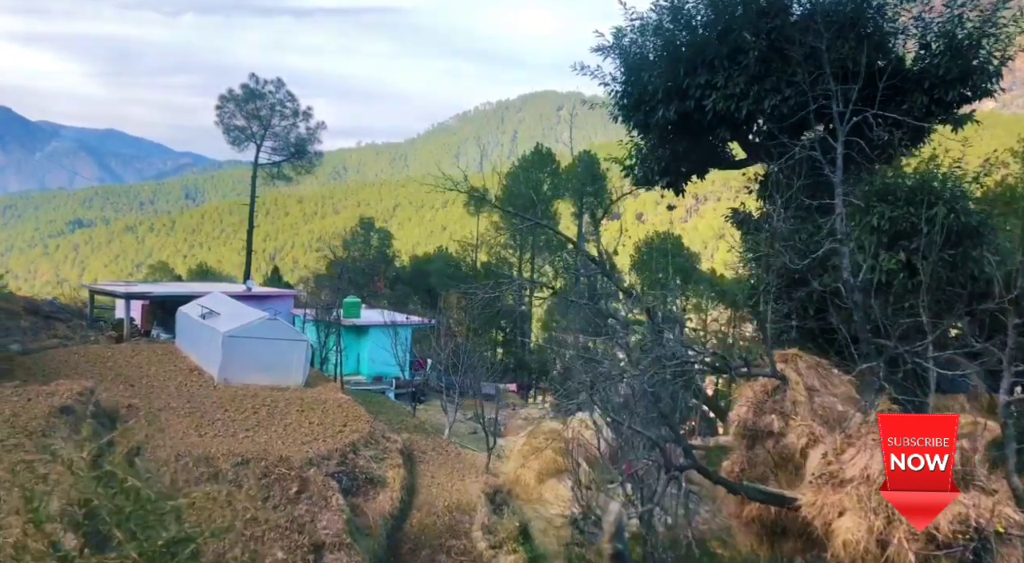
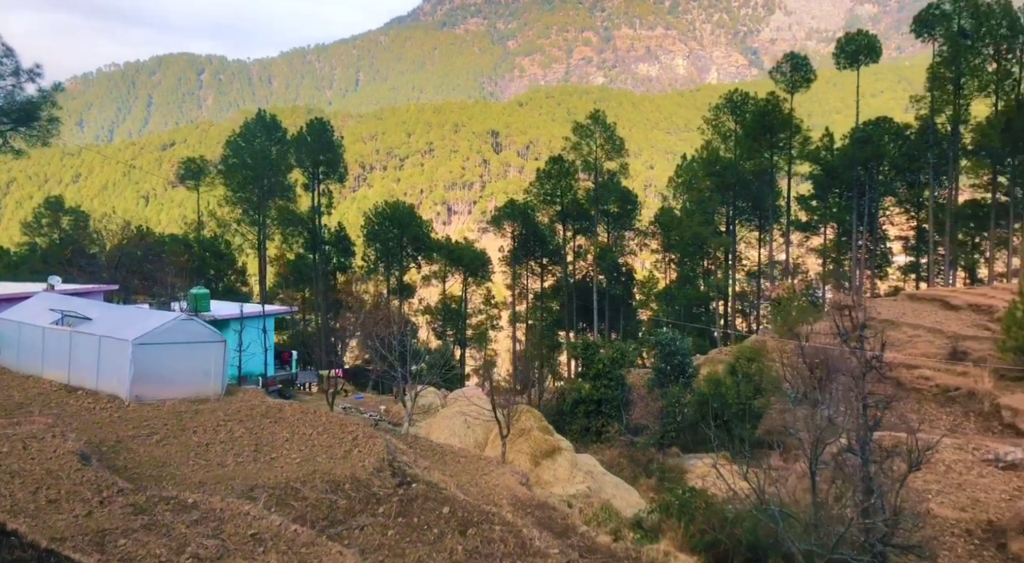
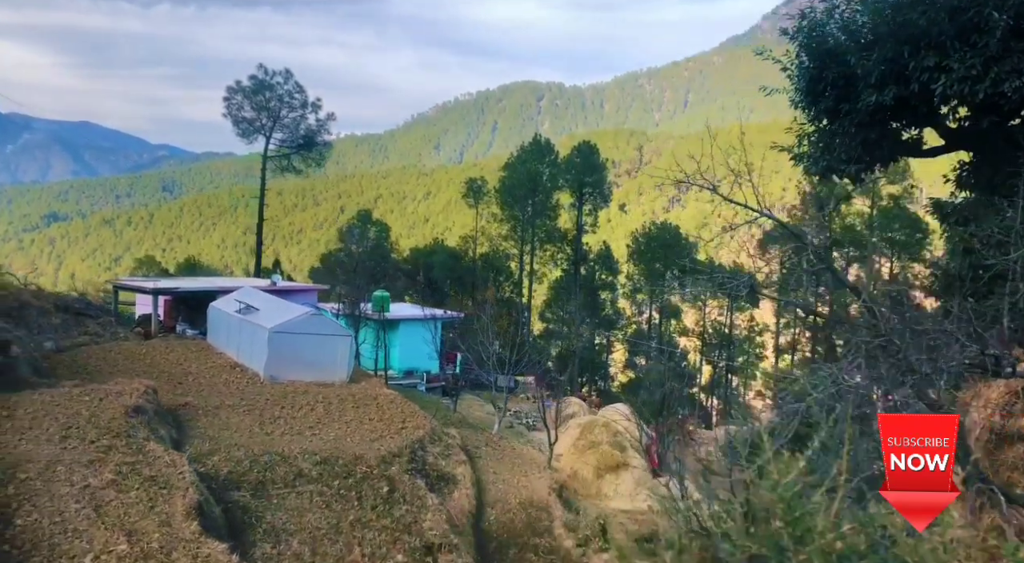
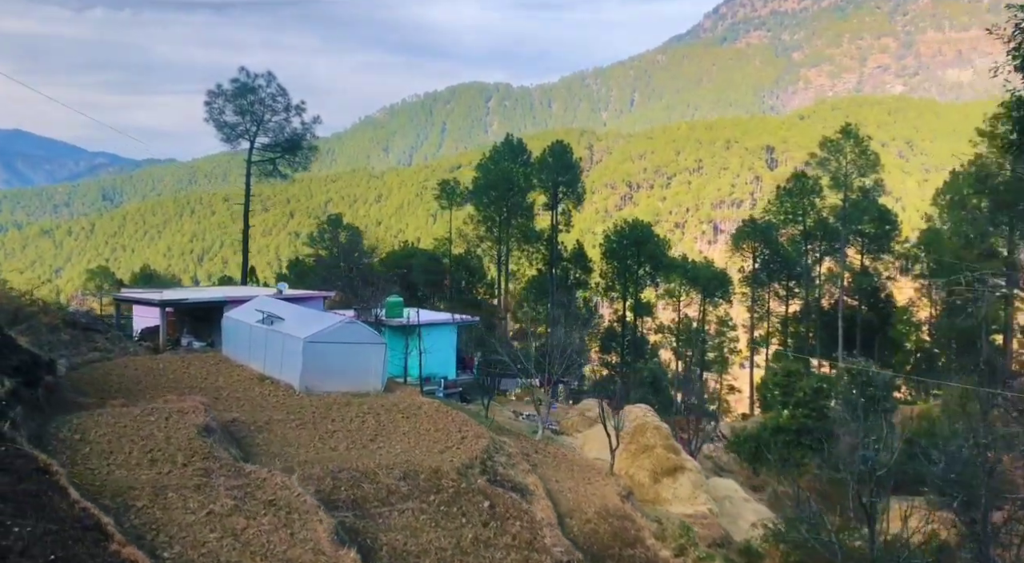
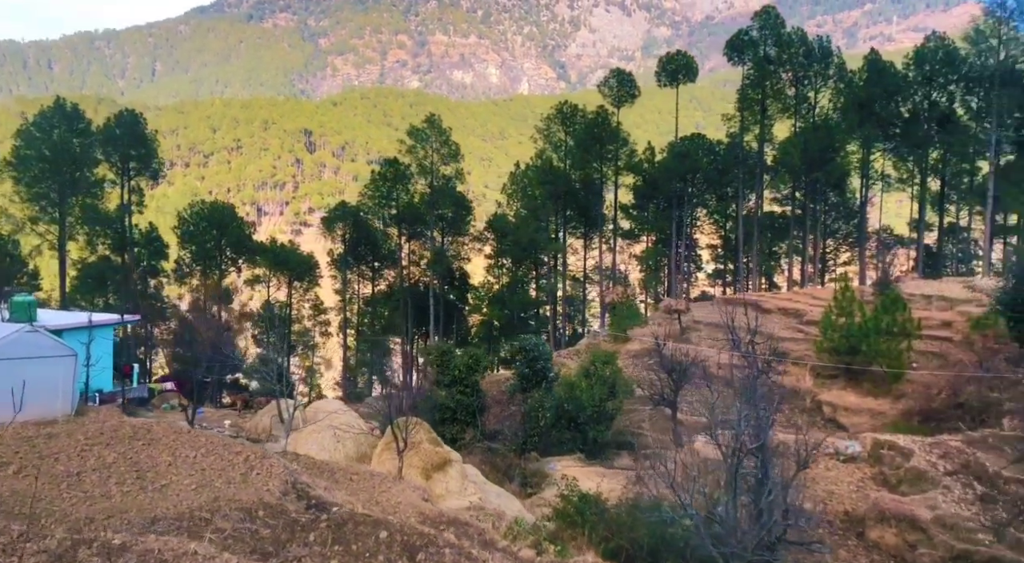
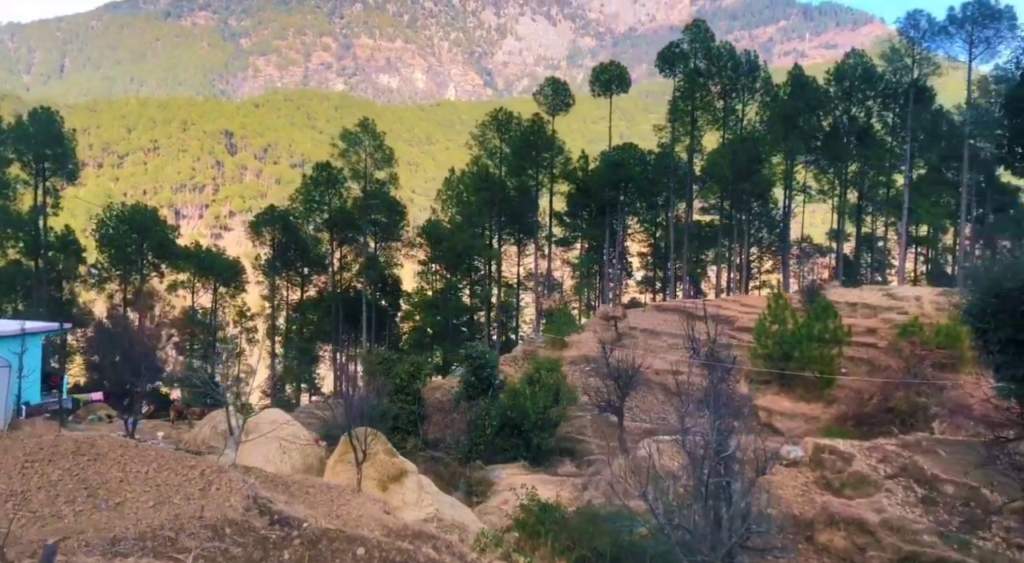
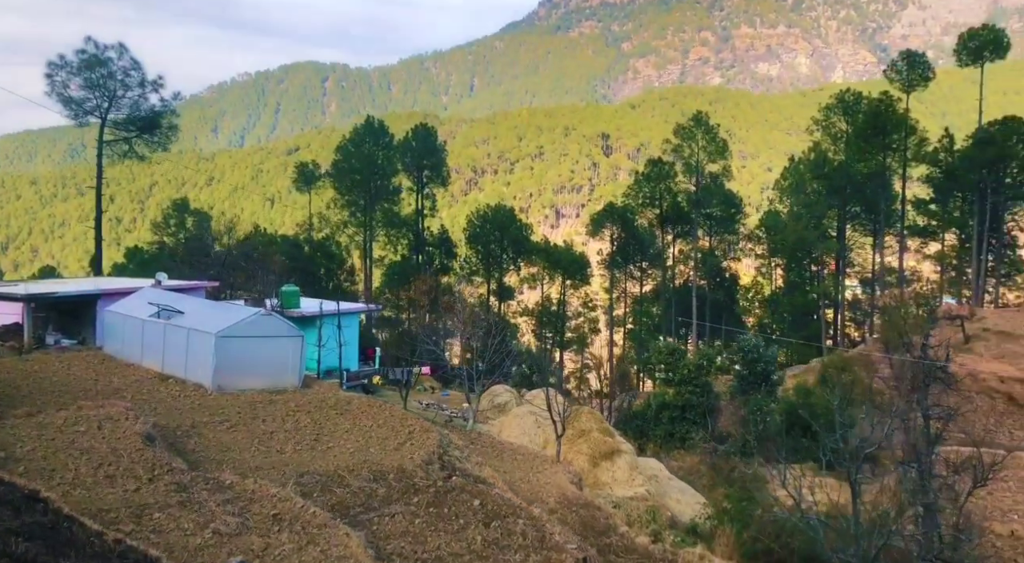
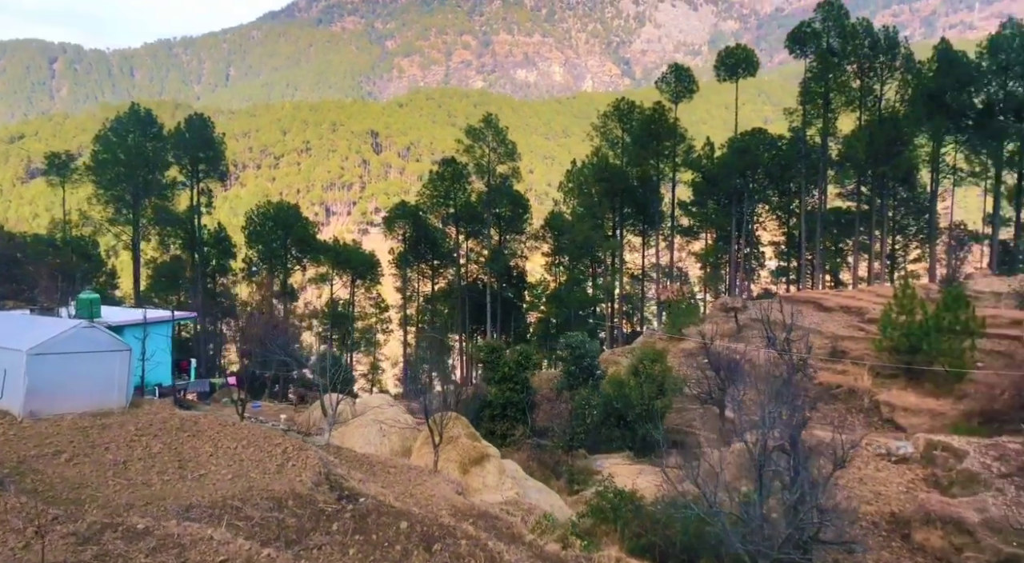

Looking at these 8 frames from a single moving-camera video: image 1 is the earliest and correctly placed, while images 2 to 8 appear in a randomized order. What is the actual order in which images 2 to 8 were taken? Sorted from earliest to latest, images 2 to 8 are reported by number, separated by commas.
3, 4, 7, 2, 8, 5, 6
